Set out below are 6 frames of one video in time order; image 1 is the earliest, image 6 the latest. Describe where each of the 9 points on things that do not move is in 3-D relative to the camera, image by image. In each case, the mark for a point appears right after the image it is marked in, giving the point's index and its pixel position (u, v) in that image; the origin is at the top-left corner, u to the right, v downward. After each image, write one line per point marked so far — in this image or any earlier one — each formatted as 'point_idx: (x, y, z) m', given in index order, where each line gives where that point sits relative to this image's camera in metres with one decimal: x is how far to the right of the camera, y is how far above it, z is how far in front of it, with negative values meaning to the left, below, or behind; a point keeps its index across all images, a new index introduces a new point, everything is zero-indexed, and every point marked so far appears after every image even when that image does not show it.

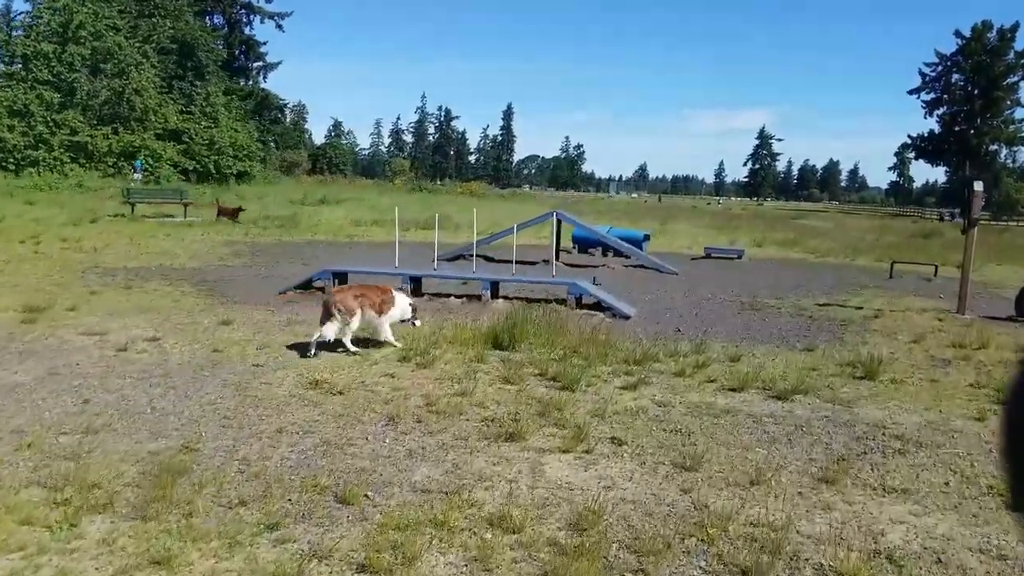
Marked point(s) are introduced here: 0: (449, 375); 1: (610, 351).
0: (-0.5, -0.7, +7.6) m
1: (+1.0, -0.6, +8.8) m
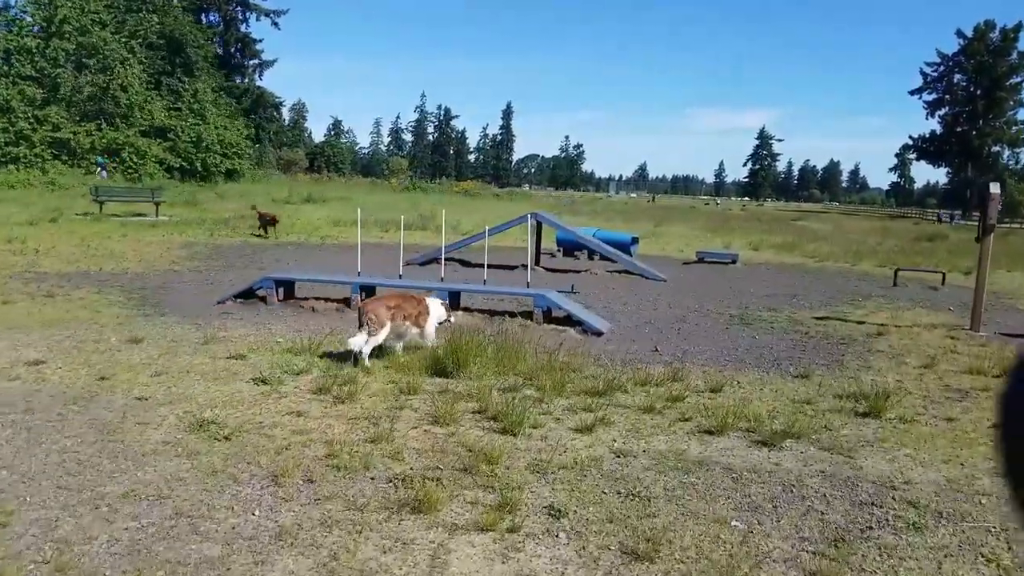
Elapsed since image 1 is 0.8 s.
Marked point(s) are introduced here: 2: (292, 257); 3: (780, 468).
0: (-1.0, -0.9, +6.3) m
1: (+0.5, -0.8, +7.5) m
2: (-4.5, +0.6, +18.3) m
3: (+1.7, -1.1, +5.5) m
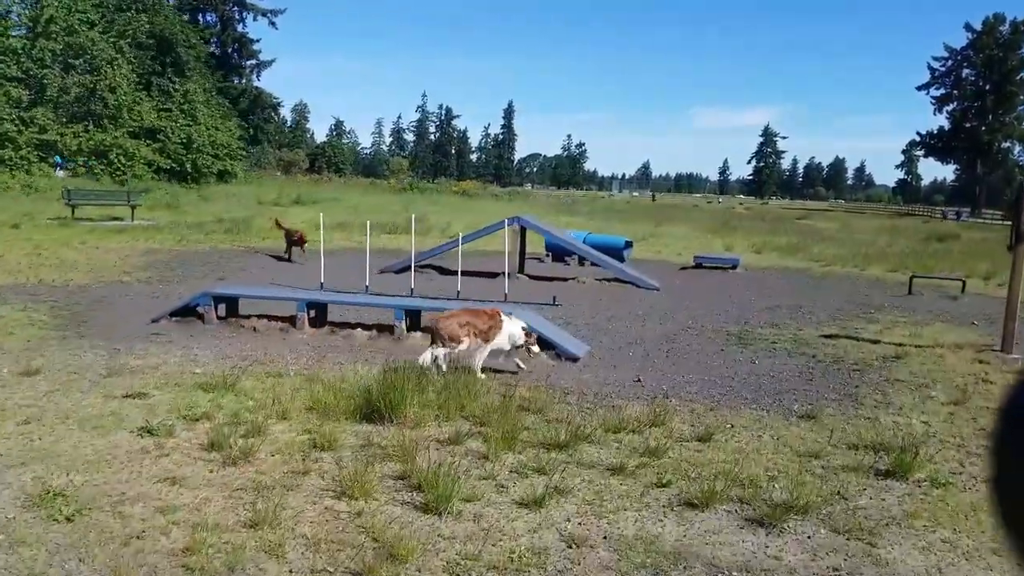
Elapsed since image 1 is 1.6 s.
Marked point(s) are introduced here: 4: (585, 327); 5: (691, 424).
0: (-1.4, -1.1, +5.0) m
1: (+0.1, -1.0, +6.2) m
2: (-4.8, +0.4, +17.0) m
3: (+1.3, -1.3, +4.2) m
4: (+0.9, -0.5, +11.0) m
5: (+1.3, -1.0, +6.6) m
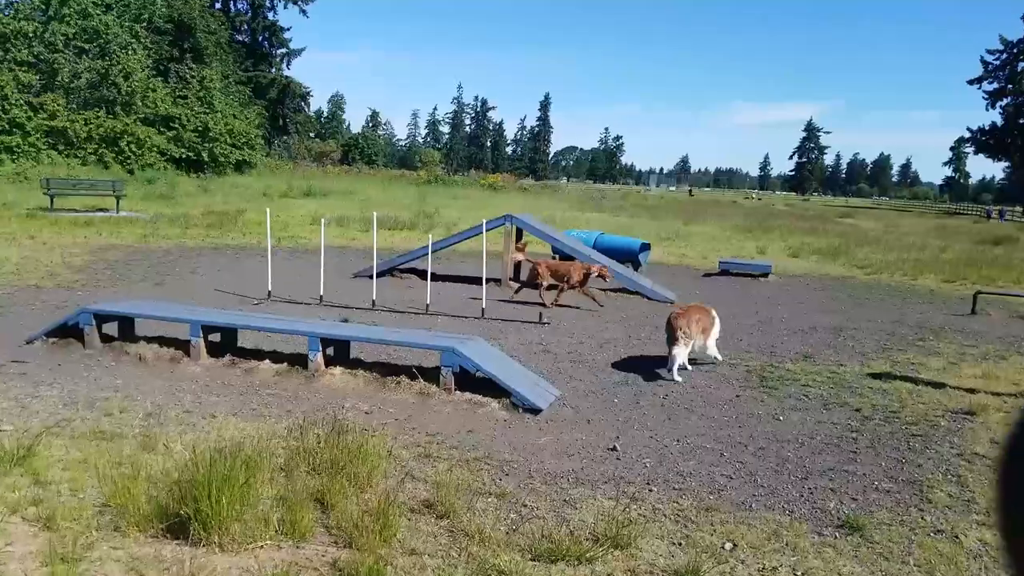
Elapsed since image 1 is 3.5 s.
0: (-2.0, -1.3, +2.8) m
1: (-0.5, -1.2, +4.0) m
2: (-4.9, +0.4, +15.0) m
3: (+0.6, -1.6, +2.0) m
4: (+0.5, -0.7, +8.8) m
5: (+0.8, -1.2, +4.3) m
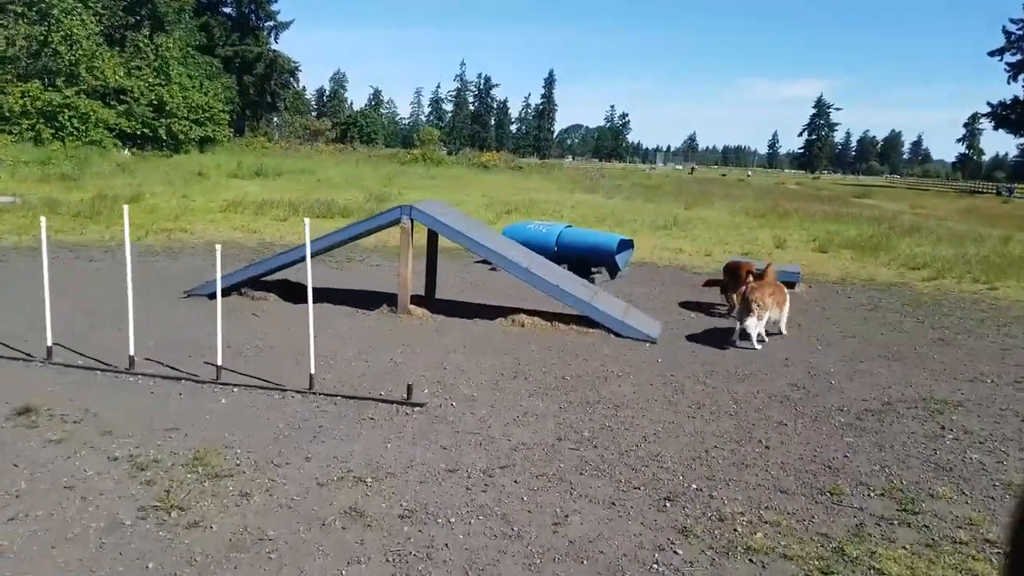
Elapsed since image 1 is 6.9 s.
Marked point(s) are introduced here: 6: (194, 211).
0: (-3.1, -1.8, -2.0) m
1: (-1.6, -1.7, -0.8) m
2: (-6.0, +0.1, +10.2) m
3: (-0.5, -2.1, -2.8) m
4: (-0.6, -1.1, +4.0) m
5: (-0.3, -1.8, -0.5) m
6: (-7.0, +1.7, +19.5) m
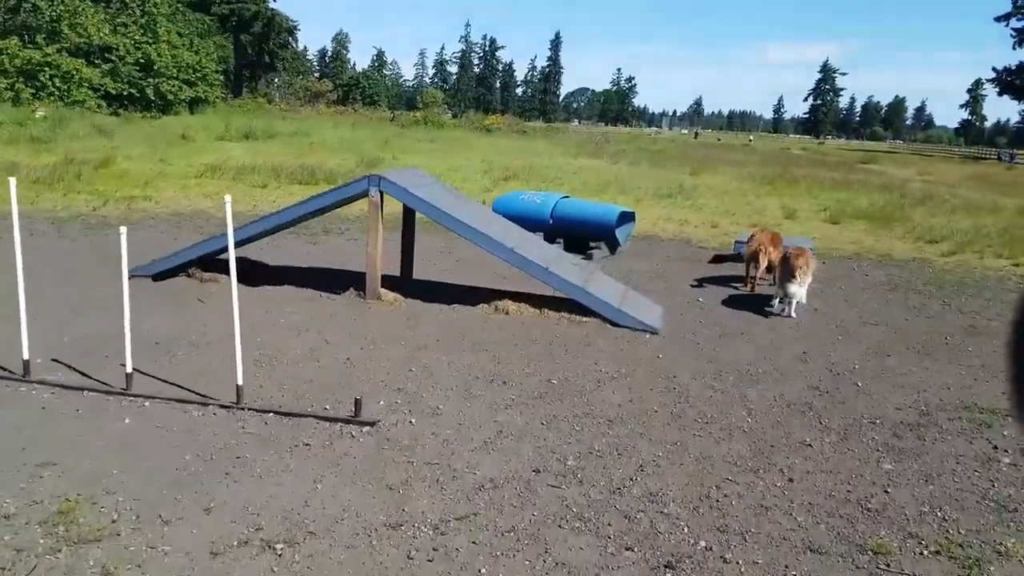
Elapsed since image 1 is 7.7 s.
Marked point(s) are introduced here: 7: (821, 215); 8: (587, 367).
0: (-3.4, -2.1, -3.0) m
1: (-1.8, -2.0, -1.8) m
2: (-6.1, +0.3, +9.1) m
3: (-0.7, -2.5, -3.8) m
4: (-0.7, -1.2, +2.9) m
5: (-0.5, -2.0, -1.5) m
6: (-7.1, +2.3, +18.4) m
7: (+6.5, +1.5, +18.4) m
8: (+0.5, -0.6, +6.5) m
